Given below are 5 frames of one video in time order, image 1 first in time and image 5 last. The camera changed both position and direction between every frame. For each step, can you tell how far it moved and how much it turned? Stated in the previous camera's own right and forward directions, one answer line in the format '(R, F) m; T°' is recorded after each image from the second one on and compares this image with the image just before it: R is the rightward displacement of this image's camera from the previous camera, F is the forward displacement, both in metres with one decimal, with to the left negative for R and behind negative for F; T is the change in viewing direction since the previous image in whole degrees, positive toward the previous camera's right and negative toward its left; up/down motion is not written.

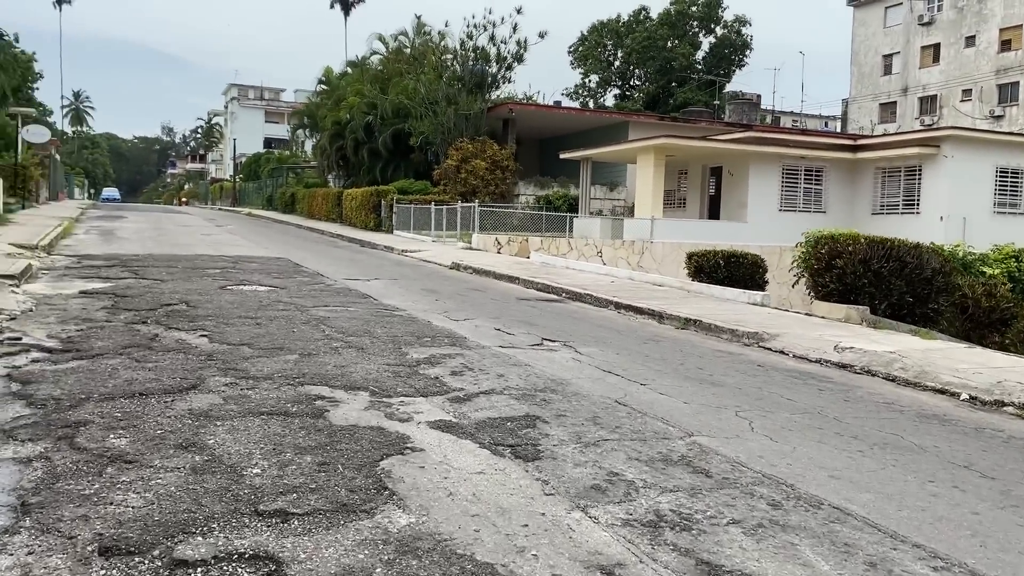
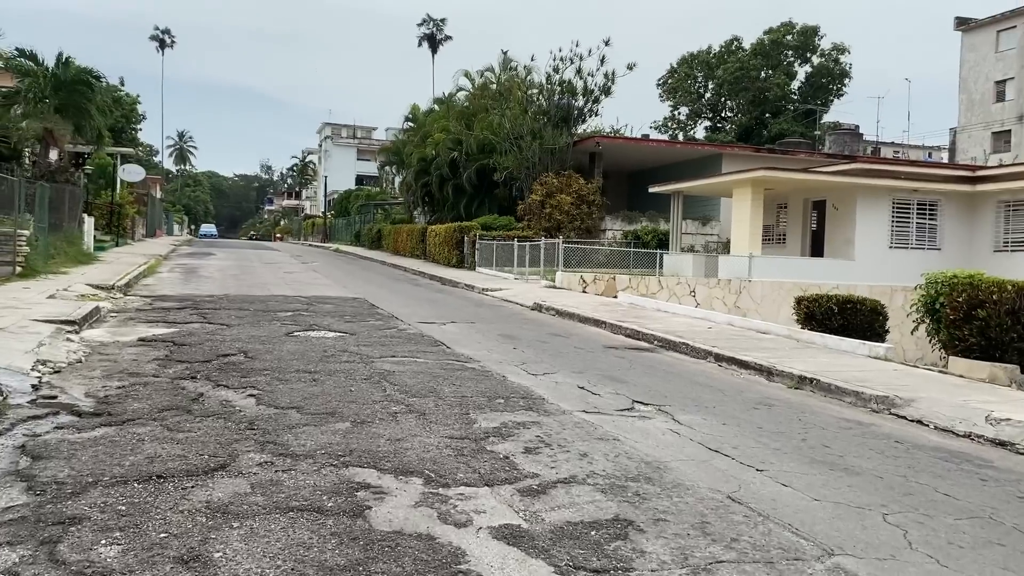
(0.0, +1.1) m; -6°
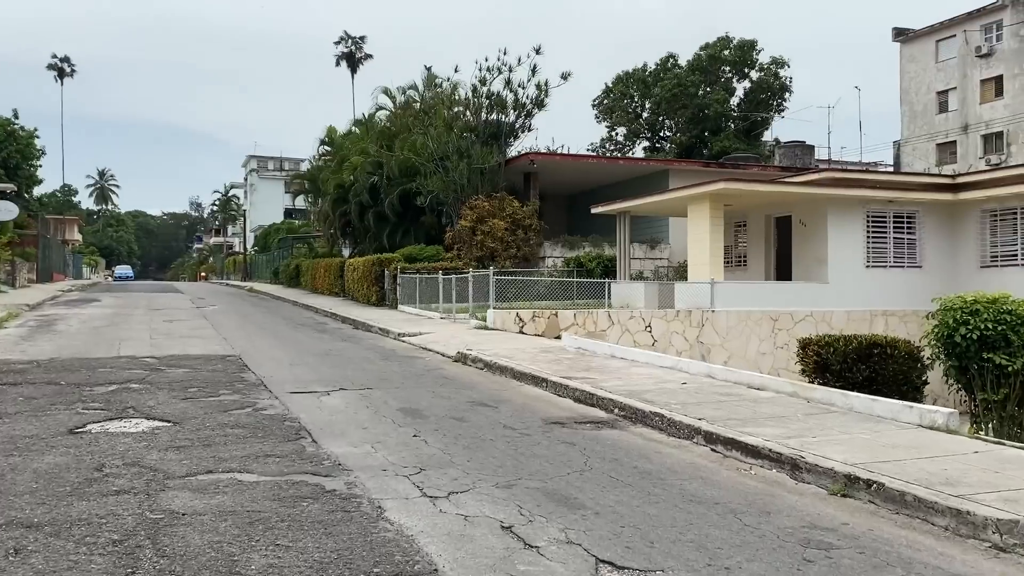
(+0.4, +3.4) m; +4°
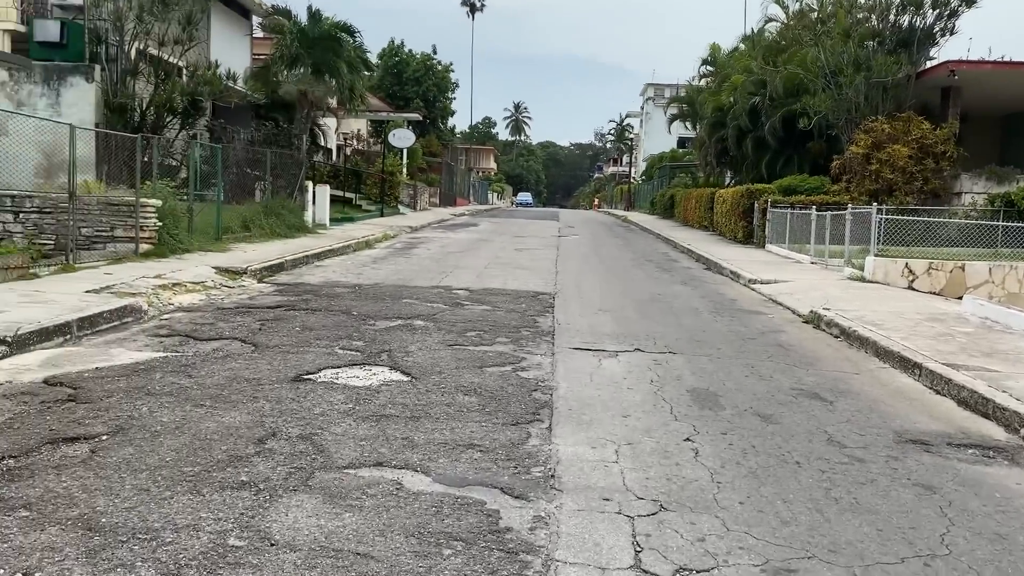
(+0.4, +2.3) m; -25°
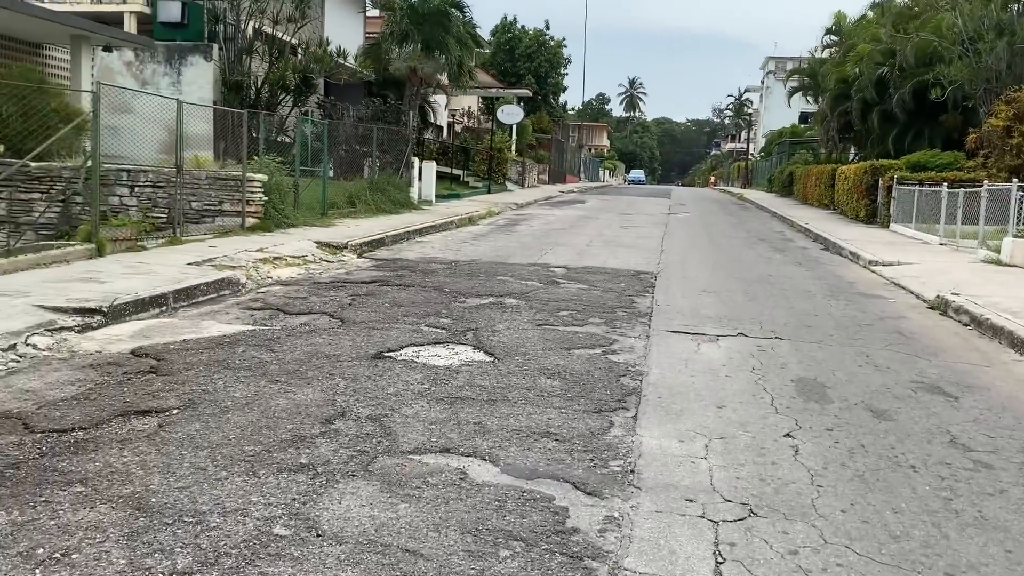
(+0.2, +0.4) m; -7°
